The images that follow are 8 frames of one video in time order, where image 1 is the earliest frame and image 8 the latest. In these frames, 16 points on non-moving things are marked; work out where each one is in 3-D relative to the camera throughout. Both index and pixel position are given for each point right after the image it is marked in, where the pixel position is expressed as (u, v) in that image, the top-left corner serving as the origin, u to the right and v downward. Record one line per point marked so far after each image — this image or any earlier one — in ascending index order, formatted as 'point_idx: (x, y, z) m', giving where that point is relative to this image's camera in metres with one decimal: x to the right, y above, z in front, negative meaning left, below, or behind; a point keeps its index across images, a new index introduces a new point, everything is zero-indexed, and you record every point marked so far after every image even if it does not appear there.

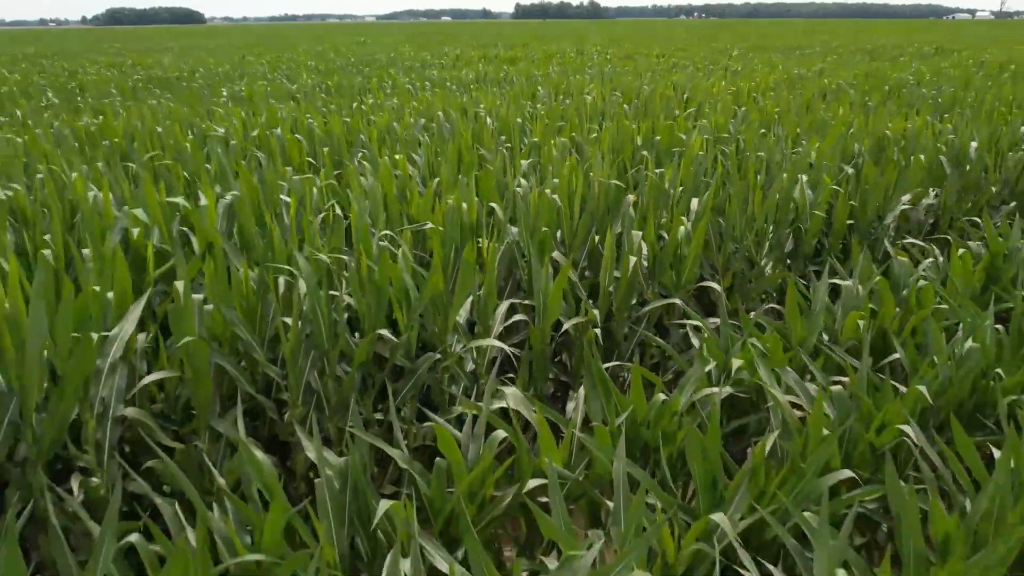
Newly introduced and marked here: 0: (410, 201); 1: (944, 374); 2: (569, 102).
0: (-0.2, +0.2, +1.6) m
1: (+0.7, -0.1, +1.1) m
2: (+0.3, +0.8, +2.9) m
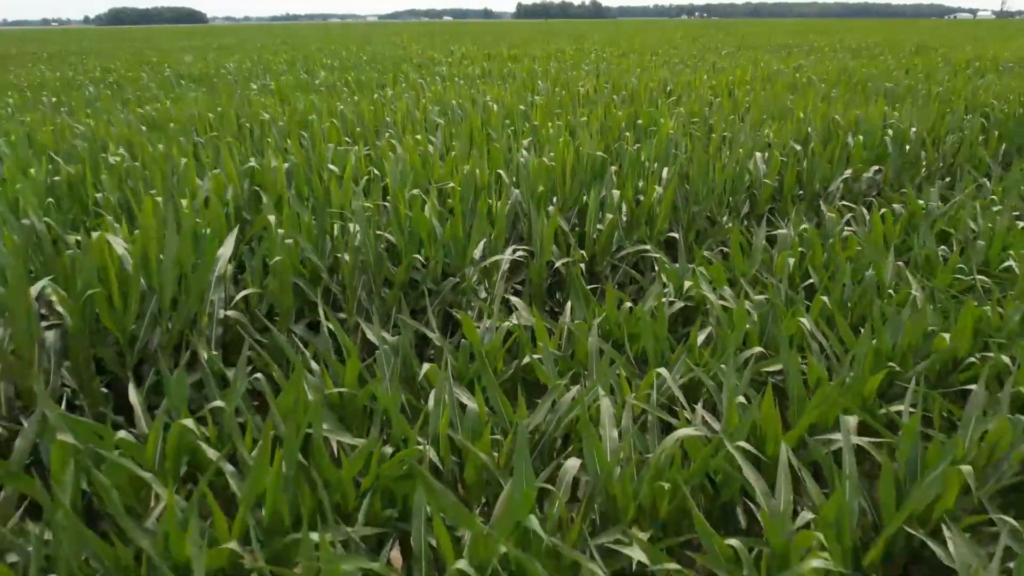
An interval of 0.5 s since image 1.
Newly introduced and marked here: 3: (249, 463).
0: (-0.2, +0.4, +2.0) m
1: (+0.7, 0.0, +1.5) m
2: (+0.3, +1.0, +3.3) m
3: (-0.4, -0.2, +1.0) m
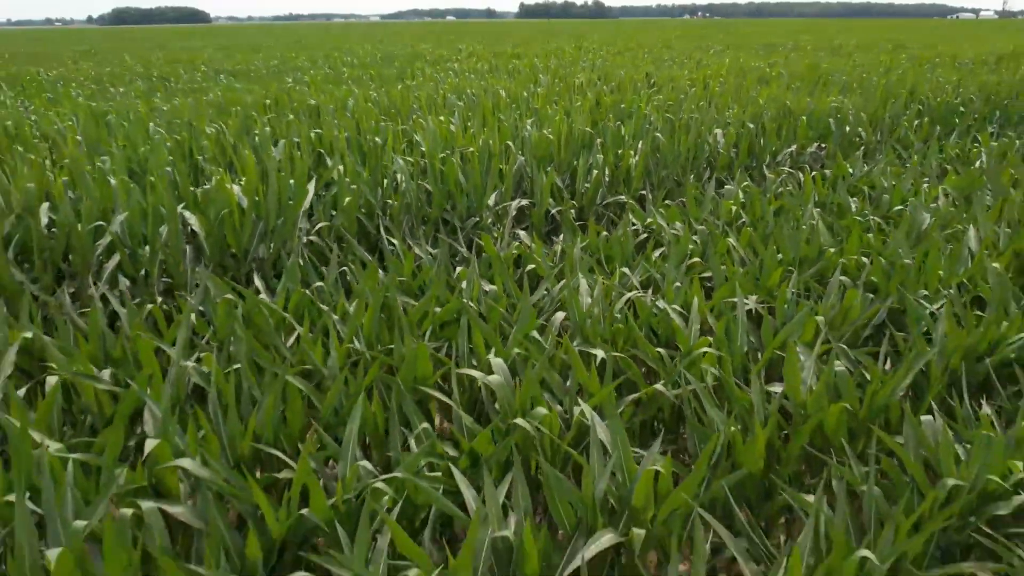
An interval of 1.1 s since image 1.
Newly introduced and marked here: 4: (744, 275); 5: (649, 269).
0: (-0.2, +0.6, +2.5) m
1: (+0.8, +0.2, +2.0) m
2: (+0.3, +1.2, +3.8) m
3: (-0.4, -0.1, +1.5) m
4: (+0.6, 0.0, +1.6) m
5: (+0.4, +0.1, +1.7) m
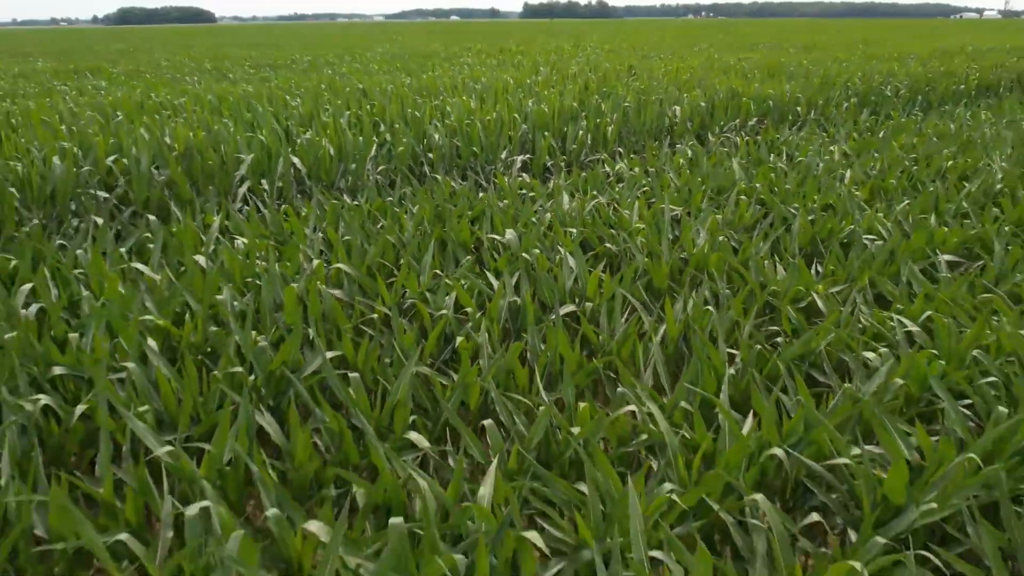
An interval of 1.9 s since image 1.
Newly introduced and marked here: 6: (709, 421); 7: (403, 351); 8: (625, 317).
0: (-0.2, +0.9, +3.2) m
1: (+0.8, +0.5, +2.7) m
2: (+0.3, +1.5, +4.6) m
3: (-0.3, +0.3, +2.2) m
4: (+0.6, +0.3, +2.4) m
5: (+0.4, +0.4, +2.5) m
6: (+0.4, -0.2, +1.3) m
7: (-0.2, -0.1, +1.5) m
8: (+0.3, -0.1, +1.7) m
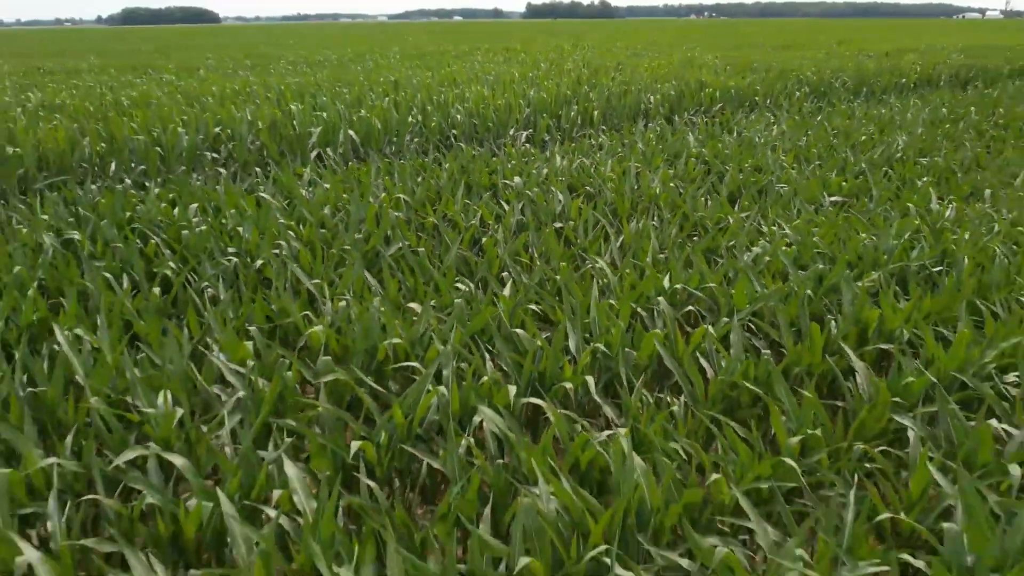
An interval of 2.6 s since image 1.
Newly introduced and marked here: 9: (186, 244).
0: (-0.2, +1.2, +4.0) m
1: (+0.8, +0.8, +3.5) m
2: (+0.4, +1.8, +5.3) m
3: (-0.3, +0.6, +3.0) m
4: (+0.6, +0.6, +3.2) m
5: (+0.4, +0.7, +3.2) m
6: (+0.4, +0.1, +2.1) m
7: (-0.2, +0.2, +2.3) m
8: (+0.3, +0.2, +2.5) m
9: (-1.1, +0.2, +2.2) m
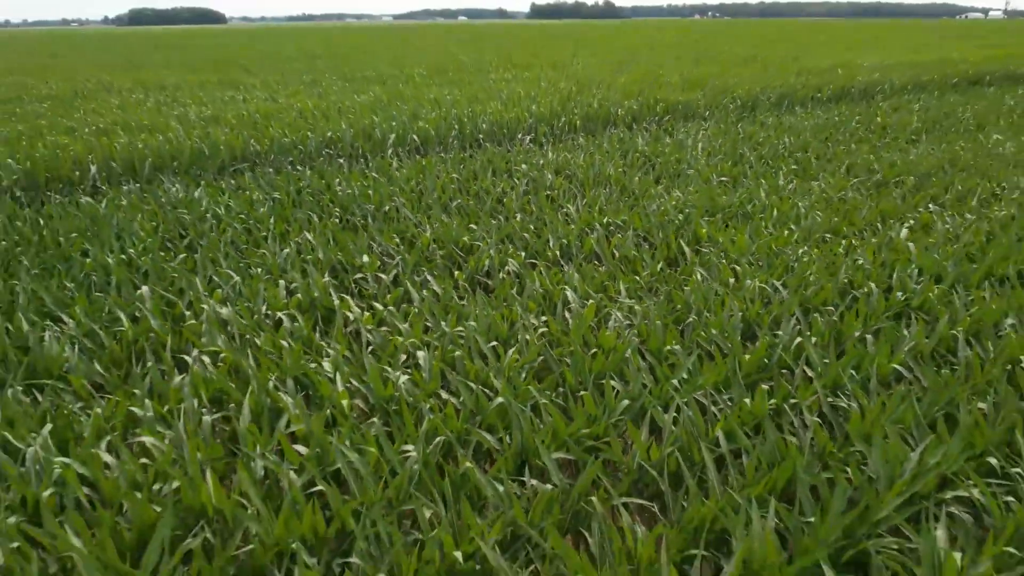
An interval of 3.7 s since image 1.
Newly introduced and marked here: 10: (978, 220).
0: (-0.1, +1.5, +5.7) m
1: (+0.9, +1.2, +5.2) m
2: (+0.4, +2.1, +7.1) m
3: (-0.2, +0.9, +4.7) m
4: (+0.7, +1.0, +4.9) m
5: (+0.5, +1.0, +4.9) m
6: (+0.5, +0.5, +3.8) m
7: (-0.2, +0.5, +4.0) m
8: (+0.4, +0.6, +4.2) m
9: (-1.0, +0.5, +3.9) m
10: (+2.6, +0.4, +3.6) m
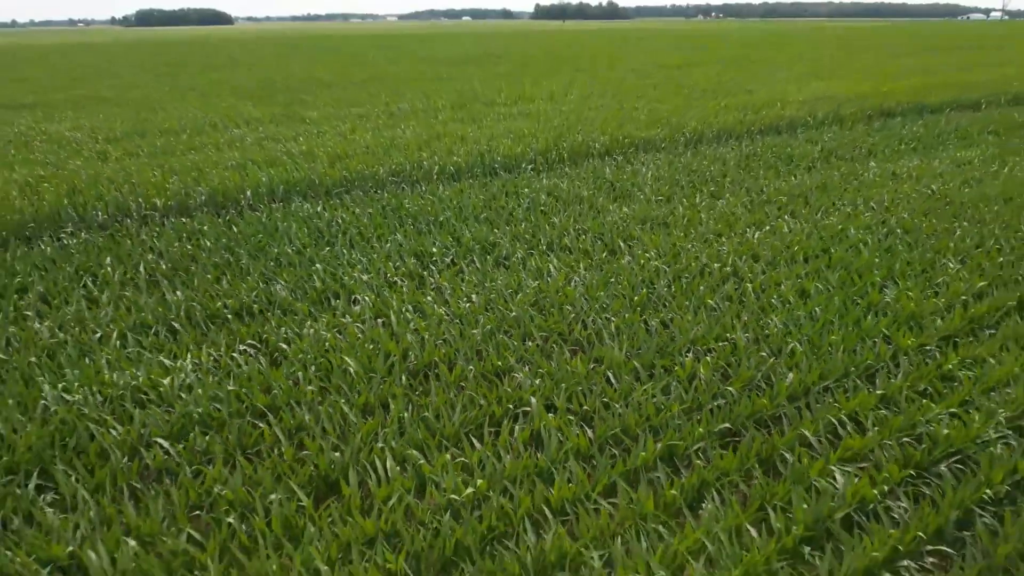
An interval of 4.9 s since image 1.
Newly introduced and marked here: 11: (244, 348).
0: (0.0, +1.7, +8.0) m
1: (+1.0, +1.3, +7.5) m
2: (+0.5, +2.3, +9.3) m
3: (-0.2, +1.1, +7.0) m
4: (+0.8, +1.2, +7.2) m
5: (+0.5, +1.2, +7.2) m
6: (+0.6, +0.6, +6.1) m
7: (-0.1, +0.7, +6.2) m
8: (+0.4, +0.8, +6.5) m
9: (-0.9, +0.7, +6.1) m
10: (+2.7, +0.6, +5.9) m
11: (-1.7, -0.4, +4.0) m
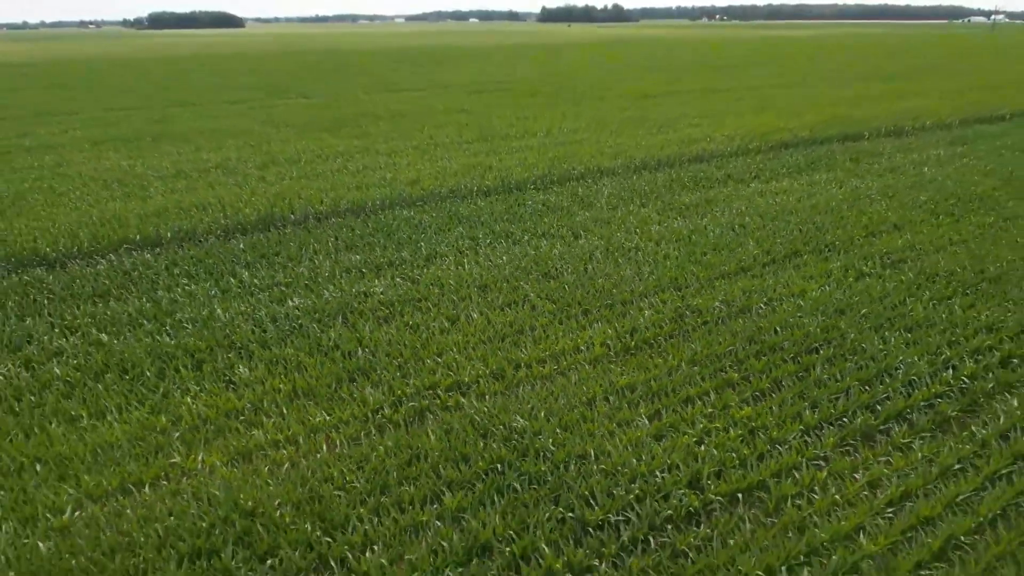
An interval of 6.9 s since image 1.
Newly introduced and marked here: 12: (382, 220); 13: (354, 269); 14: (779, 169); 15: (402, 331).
0: (+0.2, +2.2, +12.7) m
1: (+1.1, +1.8, +12.2) m
2: (+0.7, +2.8, +14.0) m
3: (0.0, +1.6, +11.7) m
4: (+0.9, +1.7, +11.9) m
5: (+0.7, +1.7, +11.9) m
6: (+0.7, +1.1, +10.8) m
7: (+0.1, +1.2, +10.9) m
8: (+0.6, +1.3, +11.2) m
9: (-0.8, +1.2, +10.9) m
10: (+2.8, +1.0, +10.6) m
11: (-1.5, +0.1, +8.8) m
12: (-2.1, +1.1, +10.6) m
13: (-2.2, +0.2, +9.0) m
14: (+5.7, +2.5, +14.0) m
15: (-1.2, -0.5, +7.4) m
